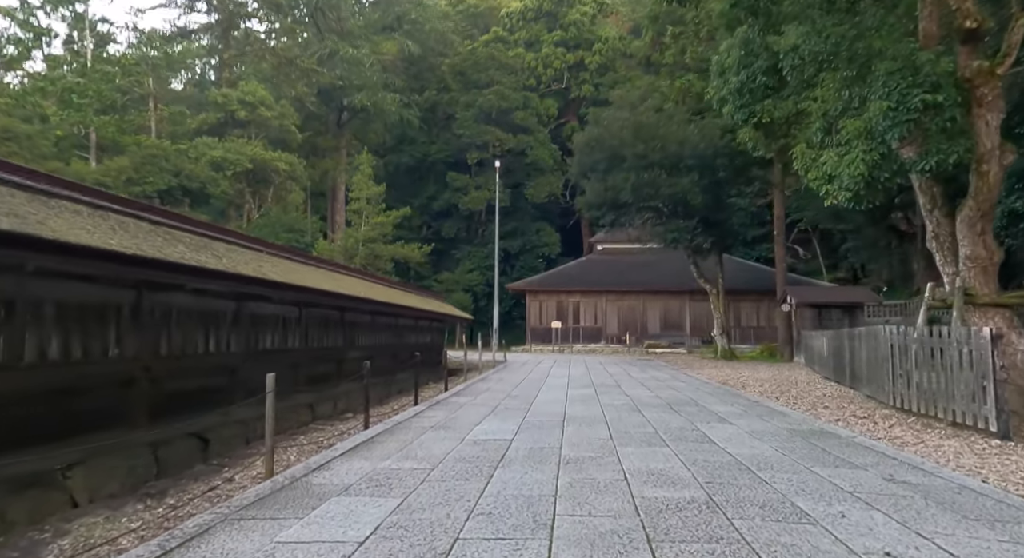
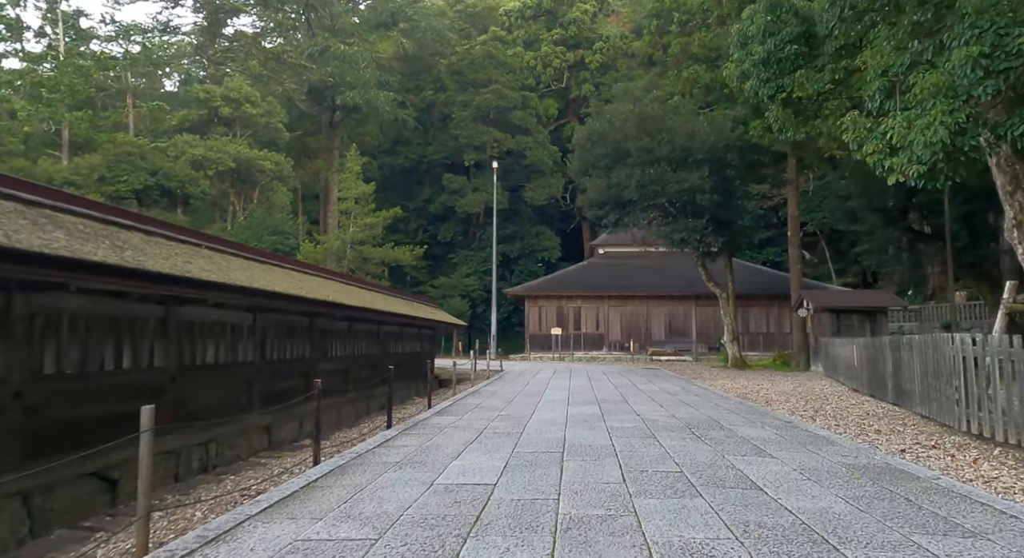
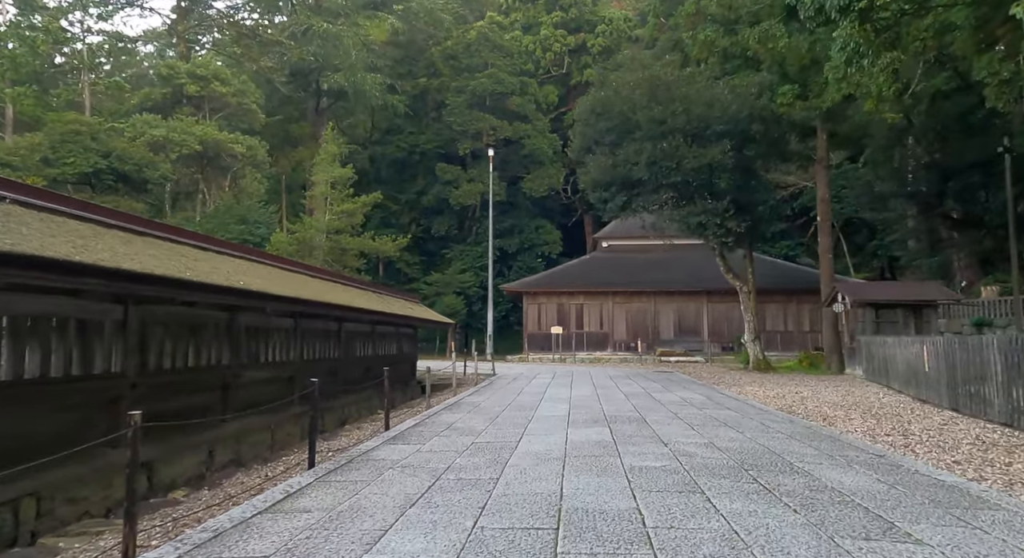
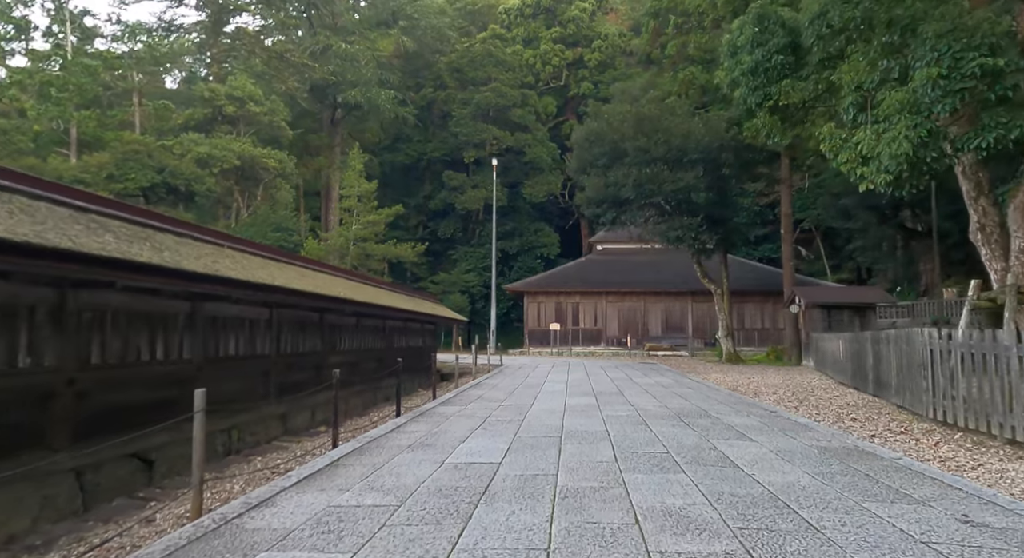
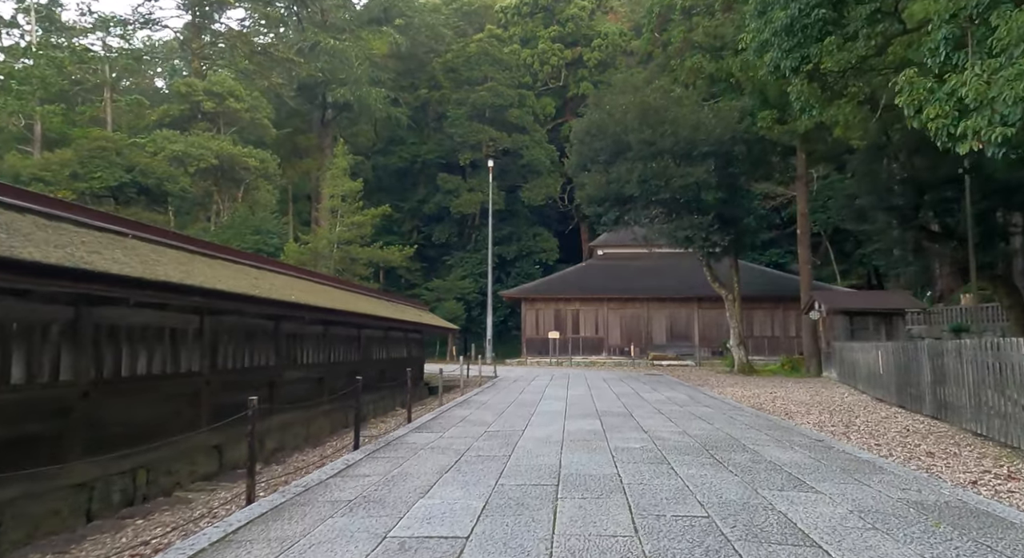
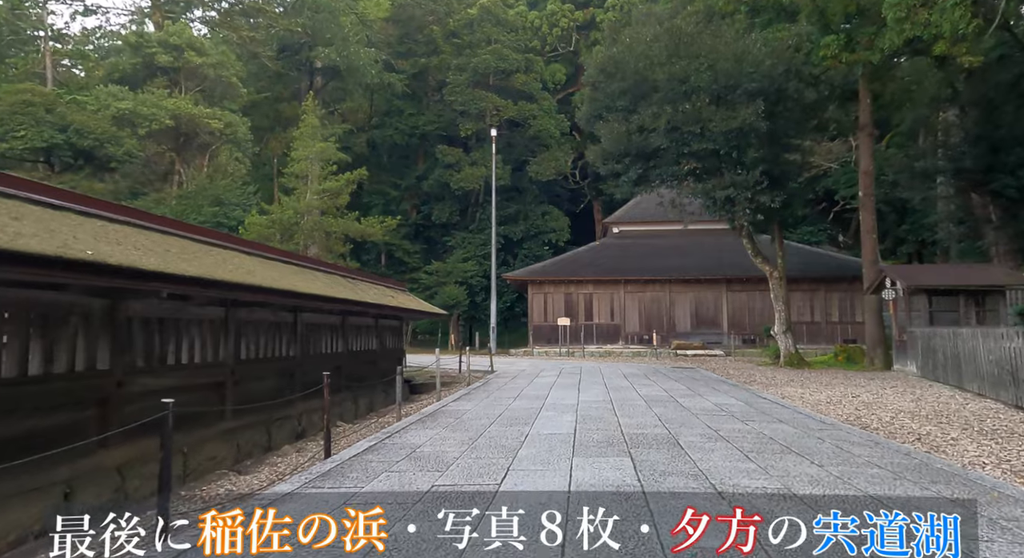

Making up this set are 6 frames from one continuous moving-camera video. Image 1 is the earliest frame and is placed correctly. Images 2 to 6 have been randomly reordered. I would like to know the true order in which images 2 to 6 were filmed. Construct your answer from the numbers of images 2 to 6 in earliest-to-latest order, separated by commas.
4, 2, 5, 3, 6
